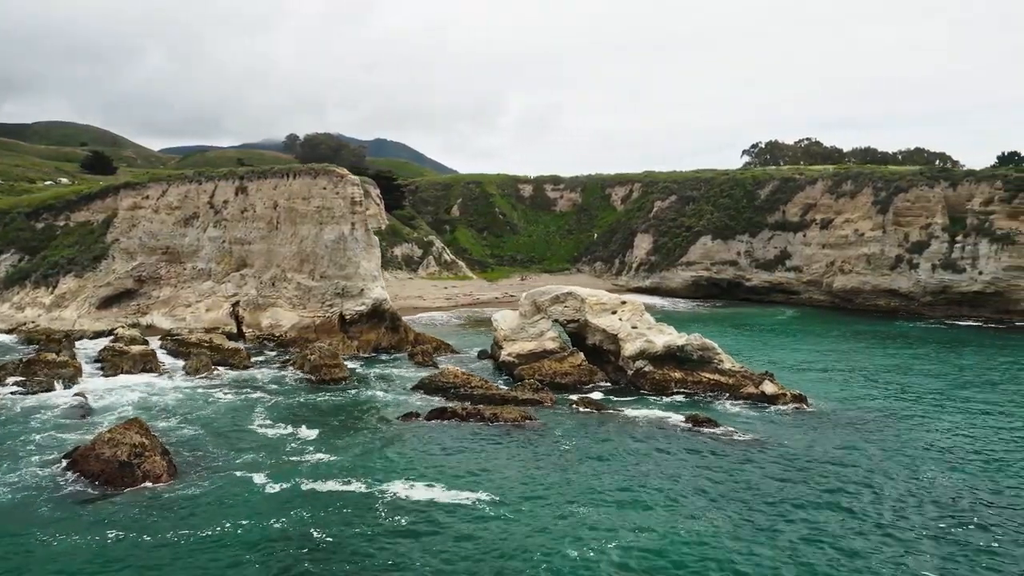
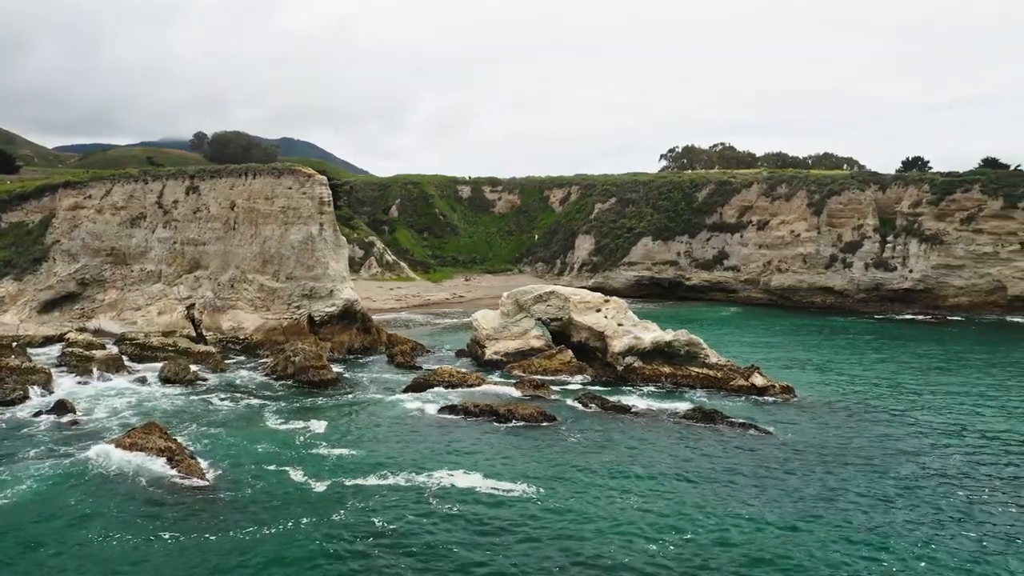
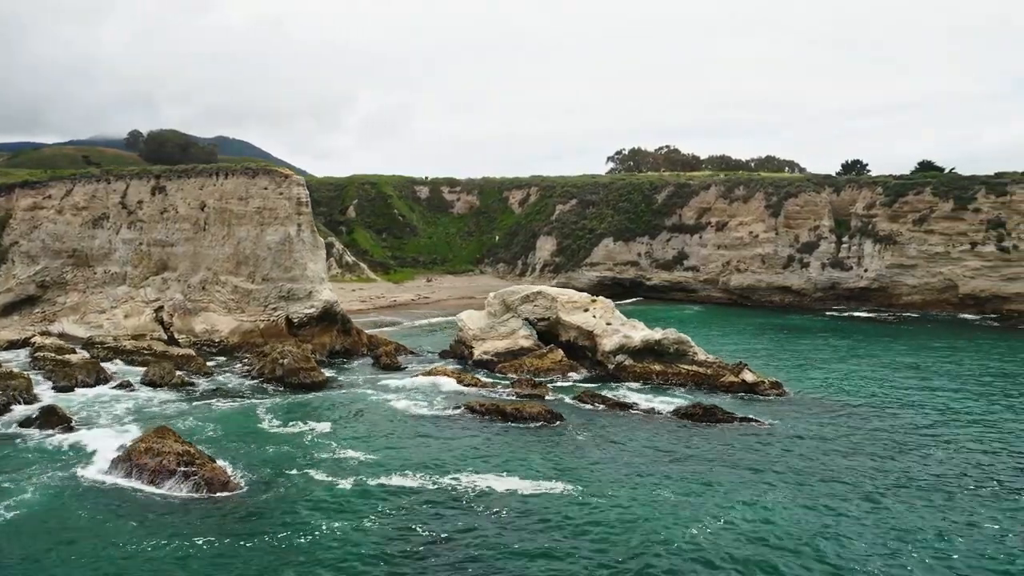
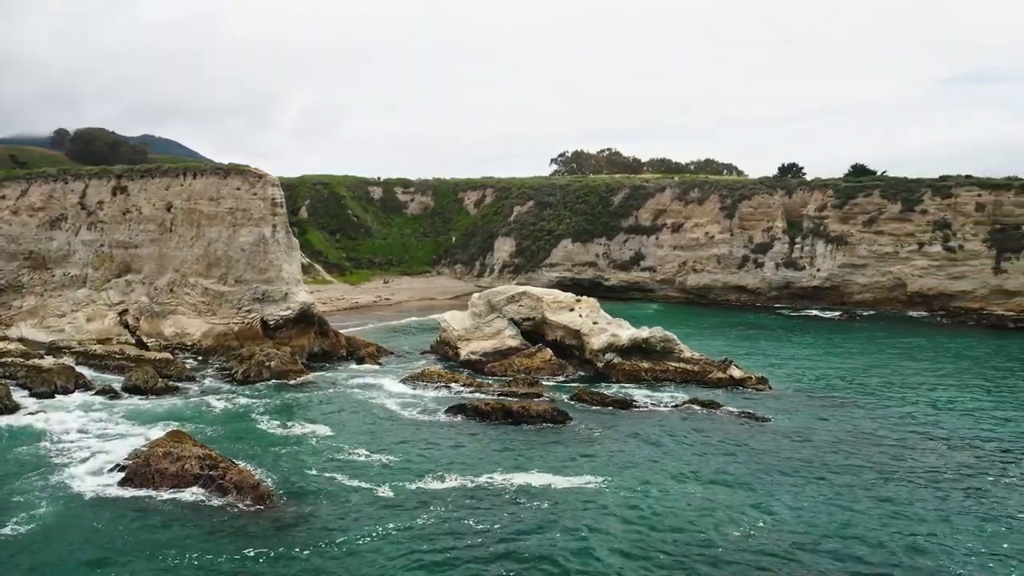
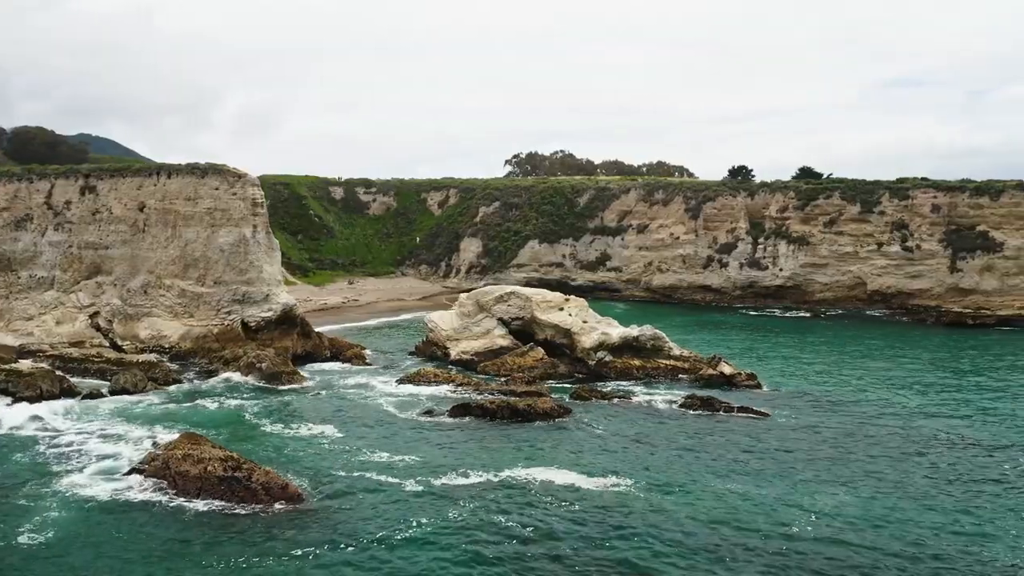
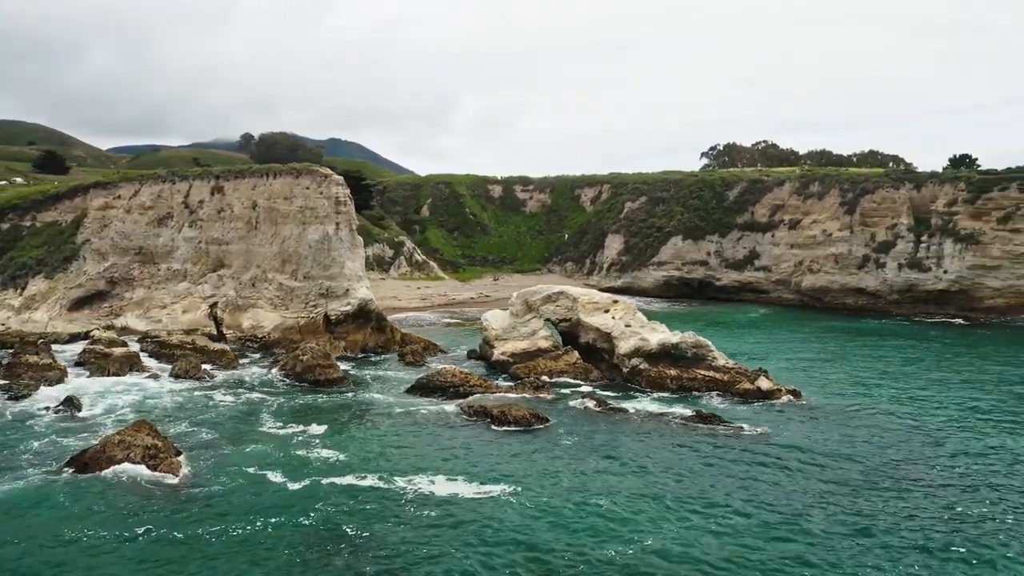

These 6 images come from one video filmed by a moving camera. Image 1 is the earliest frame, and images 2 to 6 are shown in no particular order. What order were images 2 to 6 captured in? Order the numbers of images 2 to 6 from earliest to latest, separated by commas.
6, 2, 3, 4, 5
